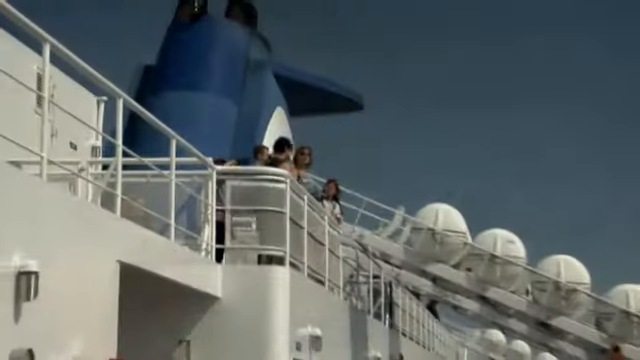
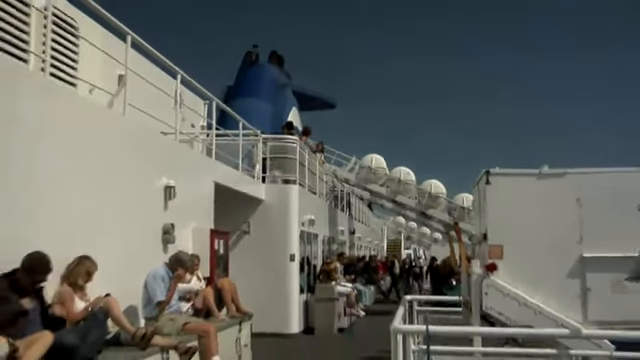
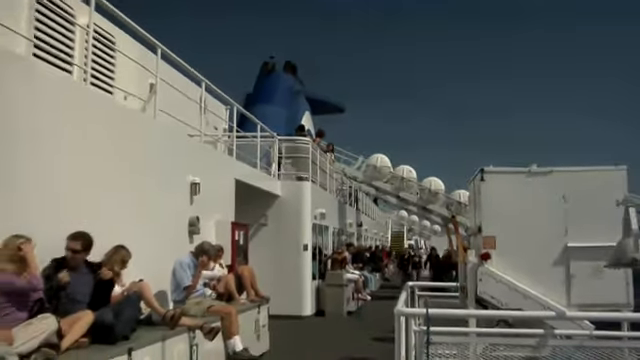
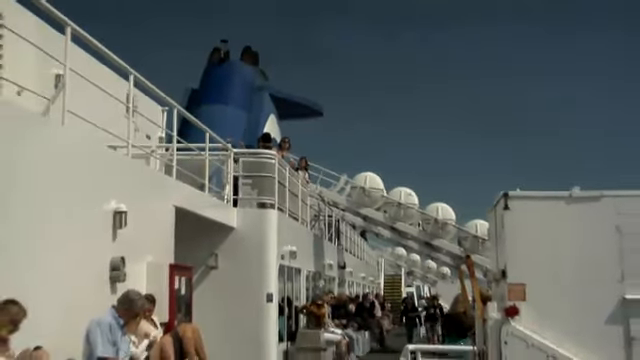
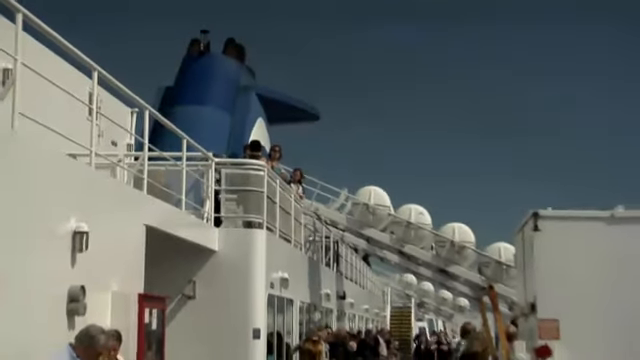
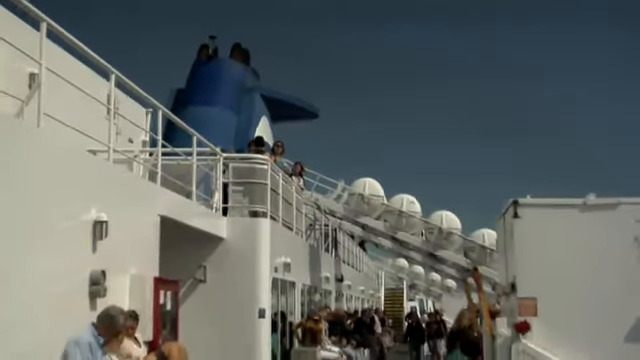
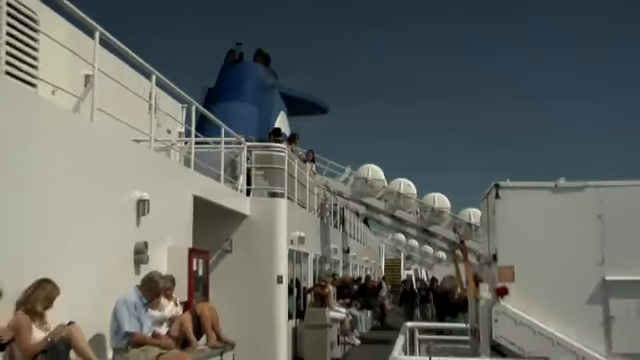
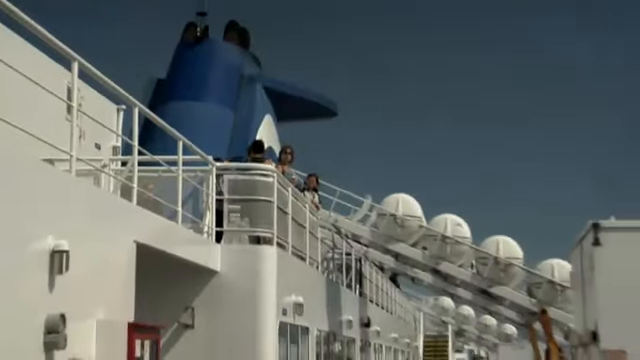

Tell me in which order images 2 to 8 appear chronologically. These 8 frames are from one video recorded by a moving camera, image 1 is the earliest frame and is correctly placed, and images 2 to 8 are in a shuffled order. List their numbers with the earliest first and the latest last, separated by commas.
8, 5, 6, 4, 7, 2, 3
